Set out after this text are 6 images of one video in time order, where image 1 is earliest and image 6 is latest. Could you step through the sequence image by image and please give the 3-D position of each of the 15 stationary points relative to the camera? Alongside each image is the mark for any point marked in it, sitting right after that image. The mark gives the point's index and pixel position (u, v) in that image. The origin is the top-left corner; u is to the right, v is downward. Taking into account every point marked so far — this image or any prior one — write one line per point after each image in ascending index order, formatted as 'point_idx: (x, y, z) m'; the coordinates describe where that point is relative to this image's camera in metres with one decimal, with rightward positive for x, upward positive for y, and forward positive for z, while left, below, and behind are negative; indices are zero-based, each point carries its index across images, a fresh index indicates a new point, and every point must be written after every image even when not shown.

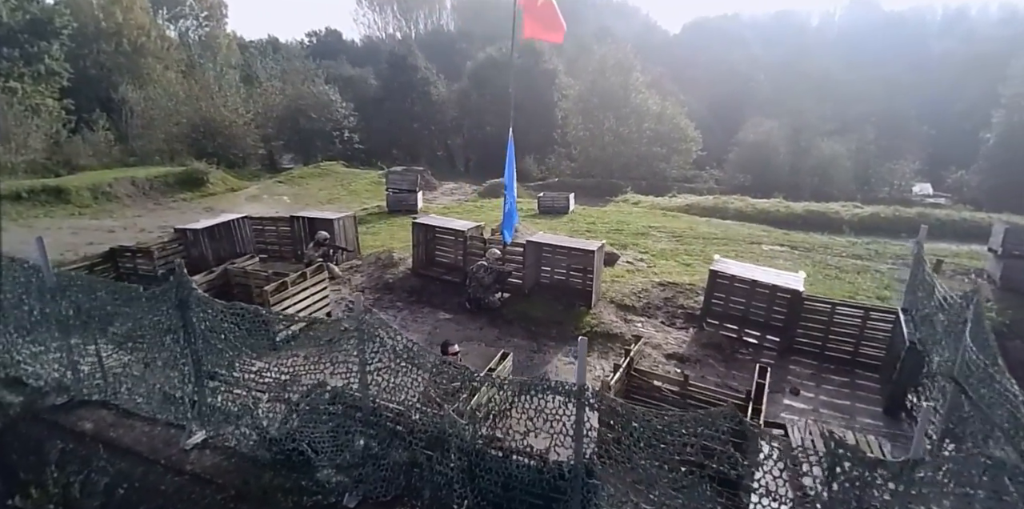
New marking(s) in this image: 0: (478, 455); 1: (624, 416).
0: (-0.3, -2.0, +4.6) m
1: (+1.0, -1.4, +3.9) m
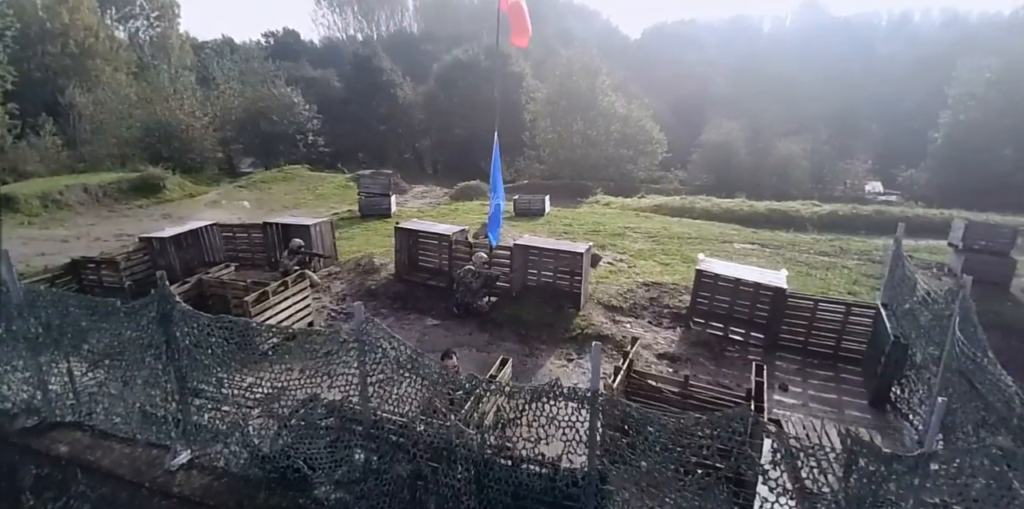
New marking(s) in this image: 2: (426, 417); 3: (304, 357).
0: (-0.3, -2.1, +4.5) m
1: (+1.1, -1.4, +3.9) m
2: (-0.9, -1.7, +4.6) m
3: (-2.2, -1.1, +5.0) m
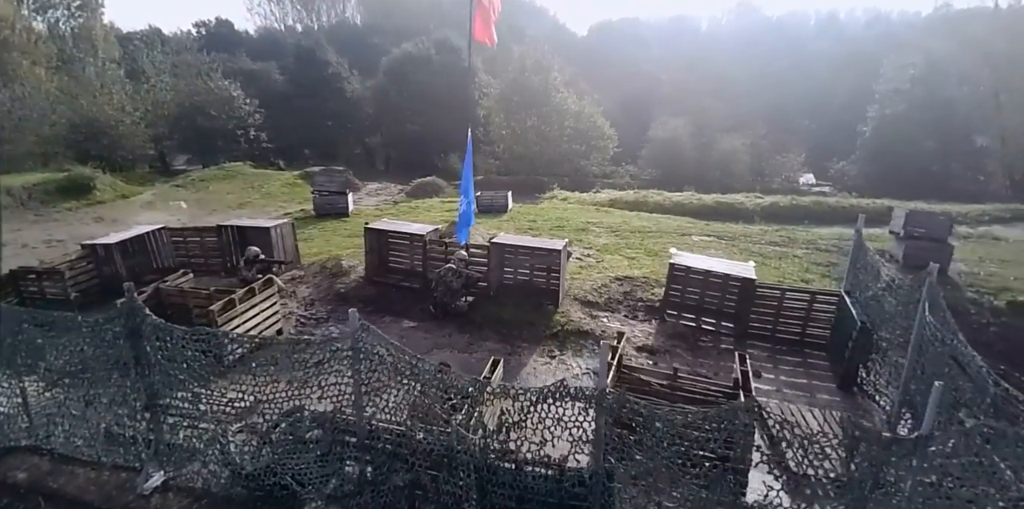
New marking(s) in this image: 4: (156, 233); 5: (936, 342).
0: (-0.2, -2.1, +4.4) m
1: (+1.2, -1.4, +3.9) m
2: (-0.9, -1.7, +4.5) m
3: (-2.3, -1.2, +4.7) m
4: (-9.8, +0.6, +12.5) m
5: (+4.9, -1.0, +5.2) m
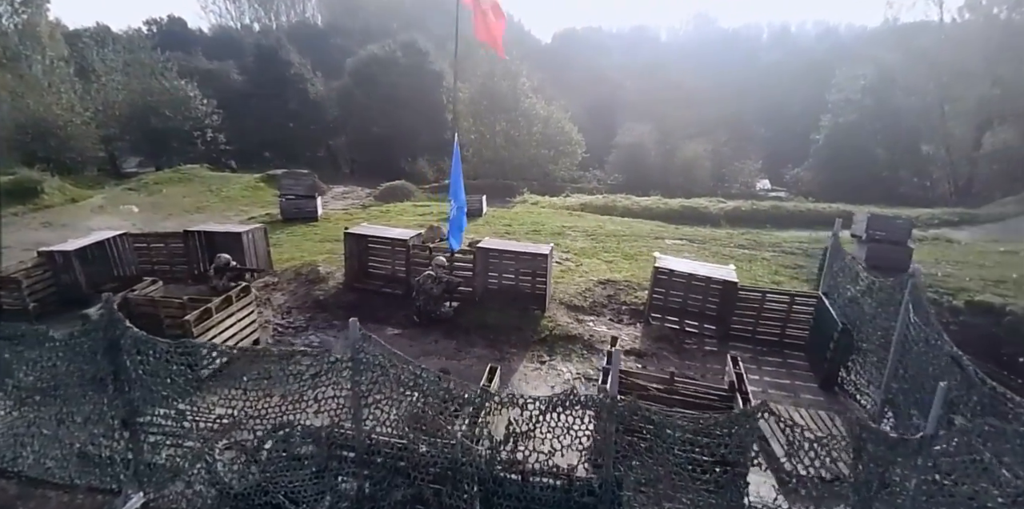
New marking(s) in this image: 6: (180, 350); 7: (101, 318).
0: (-0.2, -2.2, +4.3) m
1: (+1.3, -1.5, +3.9) m
2: (-0.8, -1.7, +4.4) m
3: (-2.2, -1.2, +4.5) m
4: (-10.2, +0.4, +11.8) m
5: (+4.9, -1.0, +5.4) m
6: (-3.2, -0.9, +4.5) m
7: (-3.9, -0.6, +4.4) m
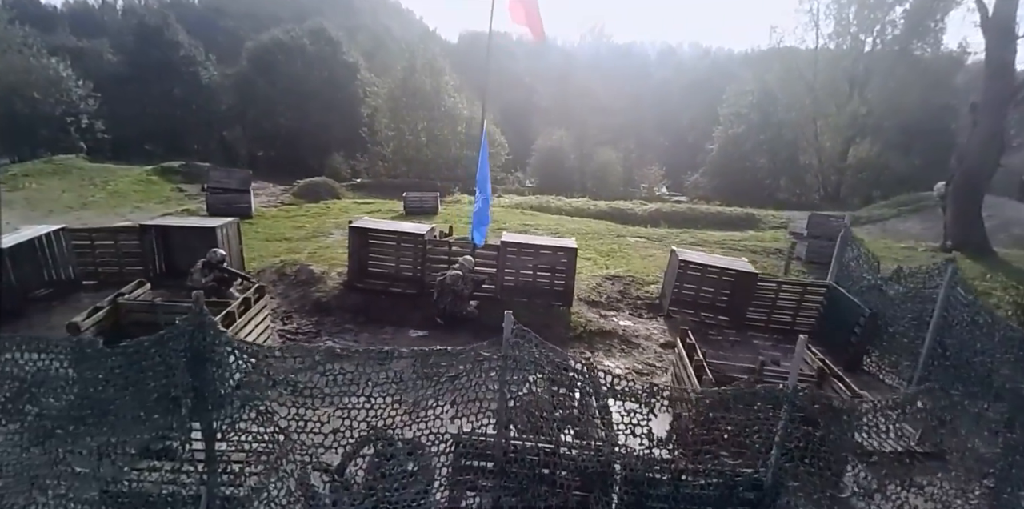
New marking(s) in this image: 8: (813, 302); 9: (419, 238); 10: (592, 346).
0: (+1.3, -2.0, +4.0) m
1: (+2.7, -1.3, +3.9) m
2: (+0.6, -1.6, +4.0) m
3: (-0.8, -1.1, +3.8) m
4: (-9.9, +0.4, +9.9) m
5: (+6.1, -0.9, +5.9) m
6: (-1.8, -0.8, +3.7) m
7: (-2.5, -0.5, +3.5) m
8: (+6.4, -1.0, +9.7) m
9: (-2.0, +0.4, +9.8) m
10: (+1.5, -1.7, +8.6) m
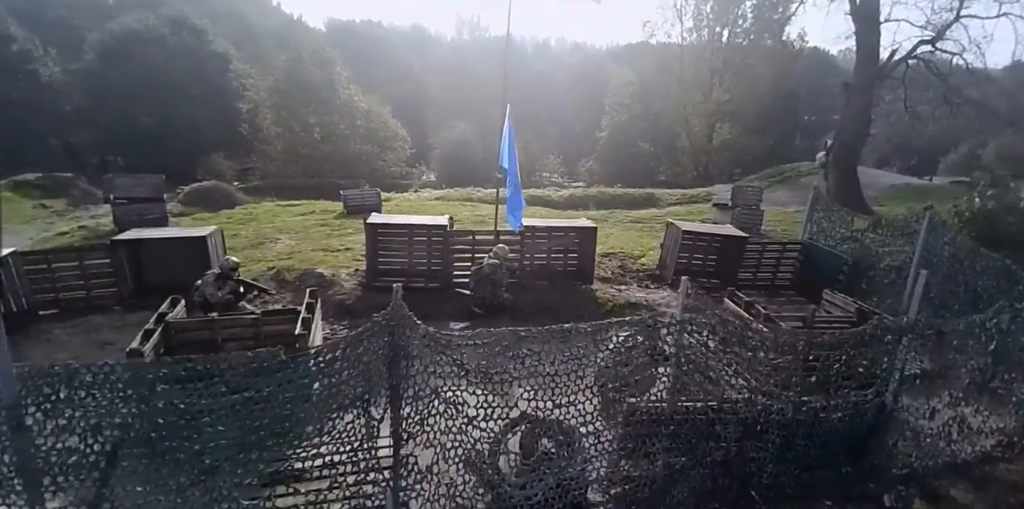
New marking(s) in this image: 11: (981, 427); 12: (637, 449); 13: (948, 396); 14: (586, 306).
0: (+2.8, -1.7, +4.6) m
1: (+4.2, -0.8, +4.7) m
2: (+2.2, -1.3, +4.4) m
3: (+0.8, -0.9, +4.1) m
4: (-9.3, -0.1, +8.3) m
5: (+7.1, -0.1, +7.2) m
6: (-0.2, -0.7, +3.8) m
7: (-0.9, -0.5, +3.4) m
8: (+6.8, -0.1, +11.1) m
9: (-1.6, +0.5, +9.7) m
10: (+2.2, -1.3, +9.2) m
11: (+5.1, -1.9, +5.0) m
12: (+1.2, -1.8, +4.3) m
13: (+4.4, -1.4, +4.8) m
14: (+1.5, -1.1, +9.5) m
